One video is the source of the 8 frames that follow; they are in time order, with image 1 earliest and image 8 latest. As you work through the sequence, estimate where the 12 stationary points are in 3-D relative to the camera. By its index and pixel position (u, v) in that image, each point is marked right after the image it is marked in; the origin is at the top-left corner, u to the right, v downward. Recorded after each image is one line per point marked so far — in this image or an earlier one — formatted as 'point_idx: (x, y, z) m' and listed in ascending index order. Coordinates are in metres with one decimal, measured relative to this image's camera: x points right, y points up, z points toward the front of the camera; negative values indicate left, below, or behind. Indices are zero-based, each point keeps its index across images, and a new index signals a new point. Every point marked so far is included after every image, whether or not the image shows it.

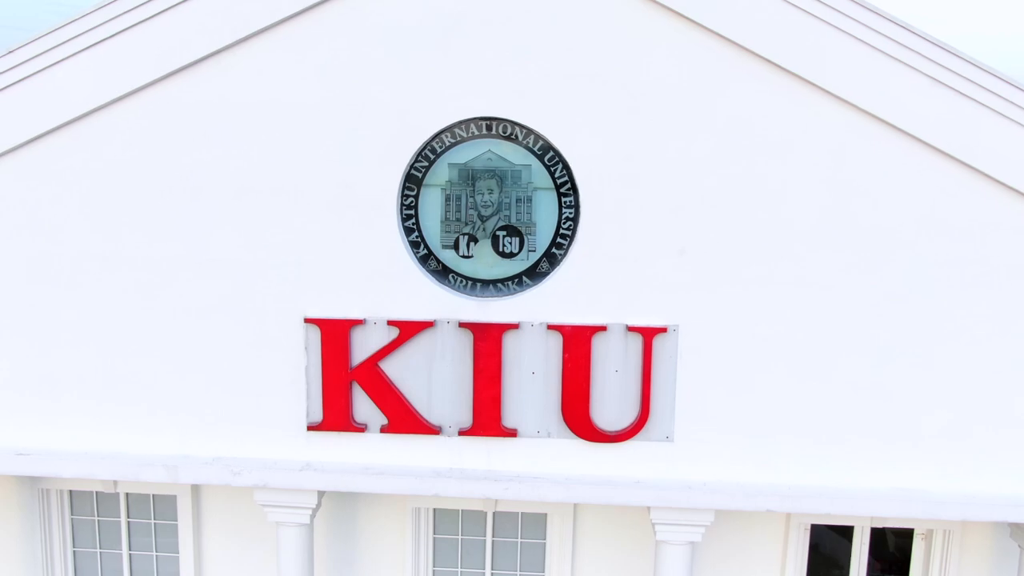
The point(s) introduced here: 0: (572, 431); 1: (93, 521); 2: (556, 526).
0: (+0.4, -0.9, +5.4) m
1: (-3.2, -1.8, +6.7) m
2: (+0.3, -1.7, +6.3) m
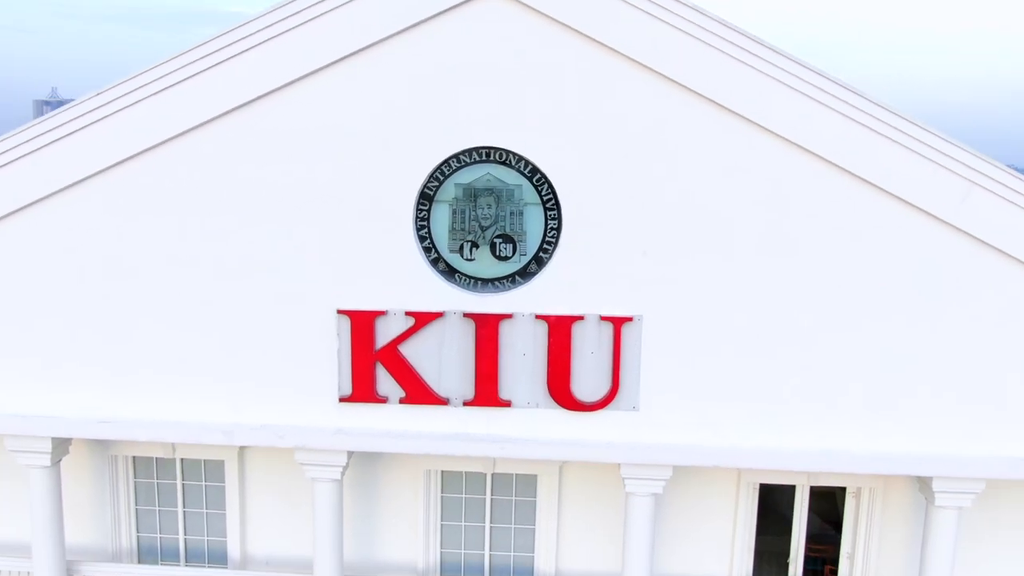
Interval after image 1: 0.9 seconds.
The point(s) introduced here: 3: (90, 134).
0: (+0.3, -0.9, +6.6) m
1: (-3.3, -1.8, +7.9) m
2: (+0.3, -1.7, +7.5) m
3: (-3.2, +1.2, +6.6) m
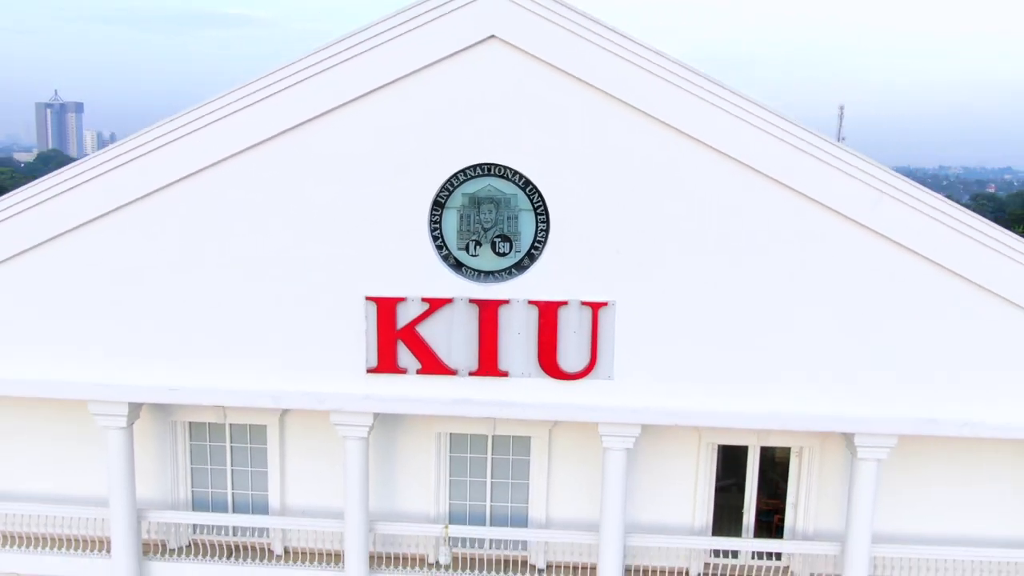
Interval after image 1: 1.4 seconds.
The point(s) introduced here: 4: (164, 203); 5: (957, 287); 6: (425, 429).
0: (+0.3, -0.8, +8.1) m
1: (-3.3, -1.7, +9.4) m
2: (+0.3, -1.6, +9.0) m
3: (-3.3, +1.2, +8.1) m
4: (-3.3, +0.8, +8.2) m
5: (+4.0, 0.0, +7.8) m
6: (-0.9, -1.5, +9.0) m
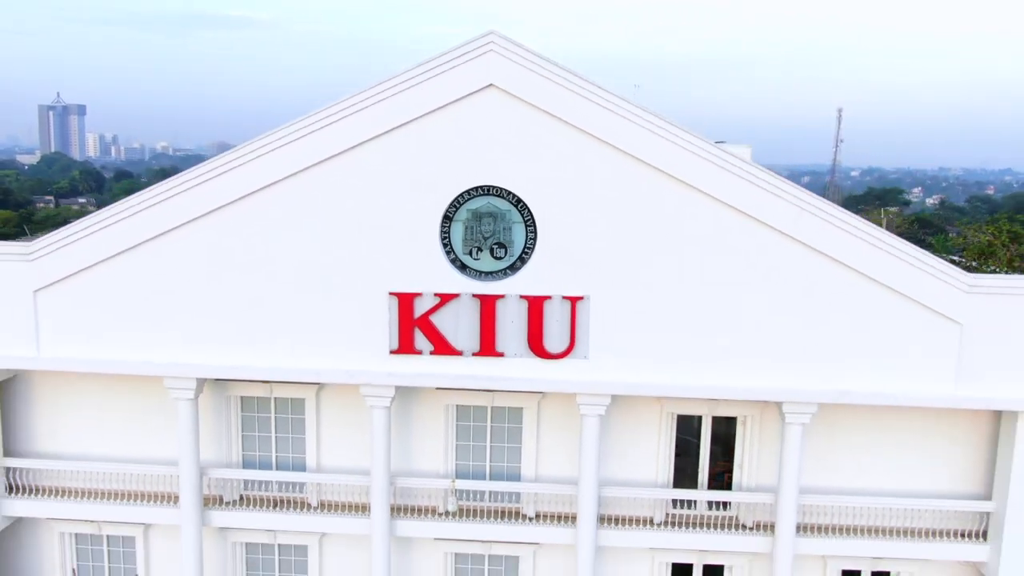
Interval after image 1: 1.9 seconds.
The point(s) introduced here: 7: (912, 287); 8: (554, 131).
0: (+0.3, -0.7, +10.0) m
1: (-3.4, -1.7, +11.3) m
2: (+0.2, -1.6, +10.9) m
3: (-3.3, +1.3, +10.0) m
4: (-3.3, +0.8, +10.1) m
5: (+3.9, +0.1, +9.8) m
6: (-1.0, -1.4, +11.0) m
7: (+4.5, +0.1, +9.7) m
8: (+0.5, +1.8, +9.7) m
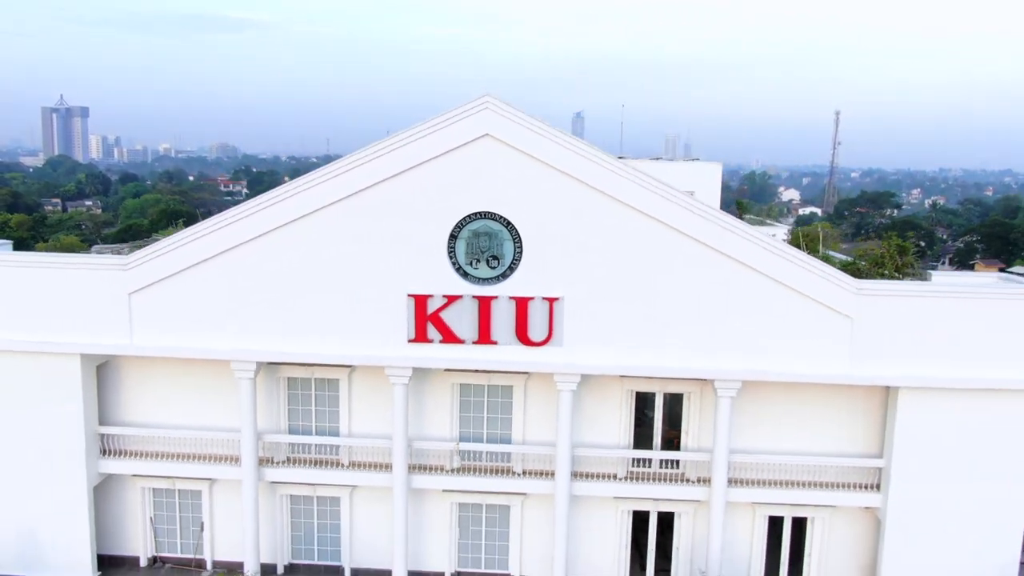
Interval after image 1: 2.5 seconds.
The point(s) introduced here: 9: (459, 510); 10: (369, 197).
0: (+0.1, -0.8, +12.8) m
1: (-3.5, -1.7, +14.2) m
2: (+0.1, -1.6, +13.8) m
3: (-3.4, +1.2, +12.9) m
4: (-3.5, +0.8, +13.0) m
5: (+3.8, 0.0, +12.6) m
6: (-1.1, -1.5, +13.8) m
7: (+4.3, 0.0, +12.5) m
8: (+0.3, +1.7, +12.5) m
9: (-0.9, -3.7, +14.4) m
10: (-2.1, +1.3, +12.8) m
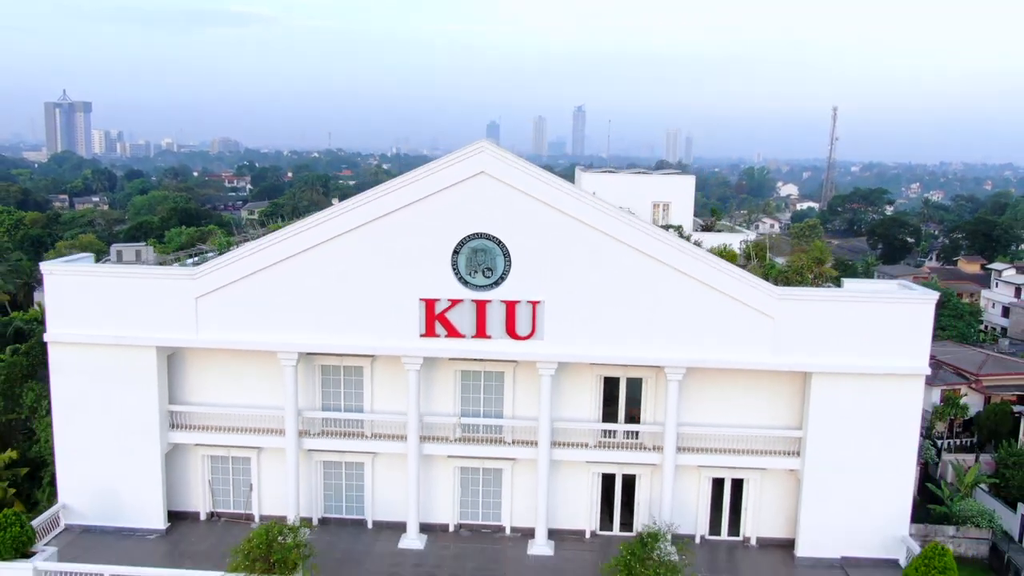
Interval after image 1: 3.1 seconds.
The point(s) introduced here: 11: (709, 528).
0: (0.0, -0.9, +16.1) m
1: (-3.6, -1.8, +17.4) m
2: (-0.1, -1.7, +17.0) m
3: (-3.6, +1.1, +16.1) m
4: (-3.6, +0.7, +16.2) m
5: (+3.6, -0.1, +15.9) m
6: (-1.3, -1.6, +17.1) m
7: (+4.2, -0.1, +15.8) m
8: (+0.2, +1.6, +15.8) m
9: (-1.0, -3.8, +17.6) m
10: (-2.3, +1.2, +16.0) m
11: (+4.0, -4.8, +17.5) m
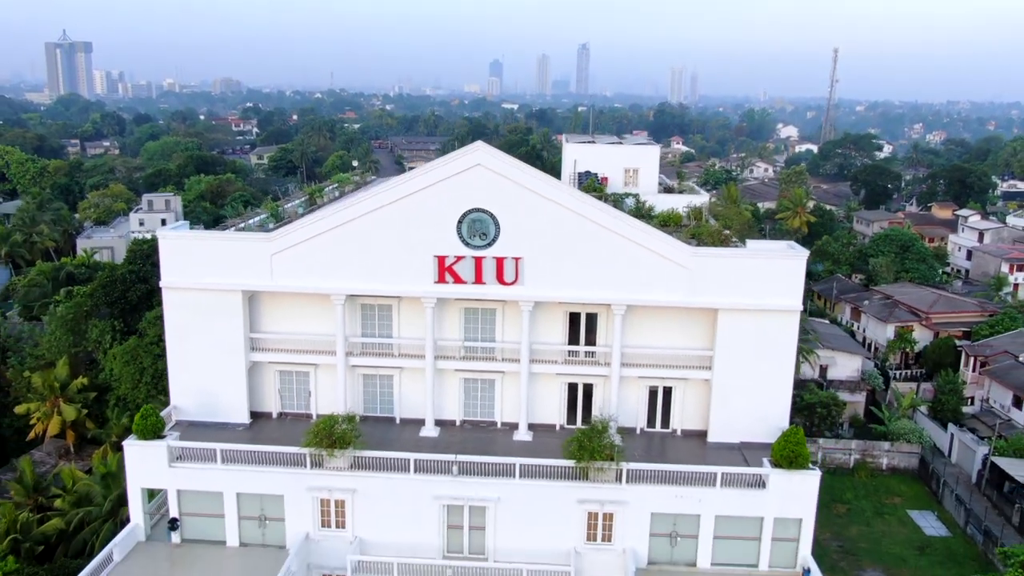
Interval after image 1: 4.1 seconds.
0: (-0.3, +0.1, +22.2) m
1: (-3.9, -0.7, +23.6) m
2: (-0.4, -0.6, +23.2) m
3: (-3.9, +2.1, +22.1) m
4: (-3.9, +1.7, +22.3) m
5: (+3.3, +0.9, +21.9) m
6: (-1.5, -0.5, +23.3) m
7: (+3.9, +0.9, +21.8) m
8: (-0.1, +2.6, +21.7) m
9: (-1.3, -2.6, +24.0) m
10: (-2.6, +2.3, +22.0) m
11: (+3.7, -3.7, +23.9) m
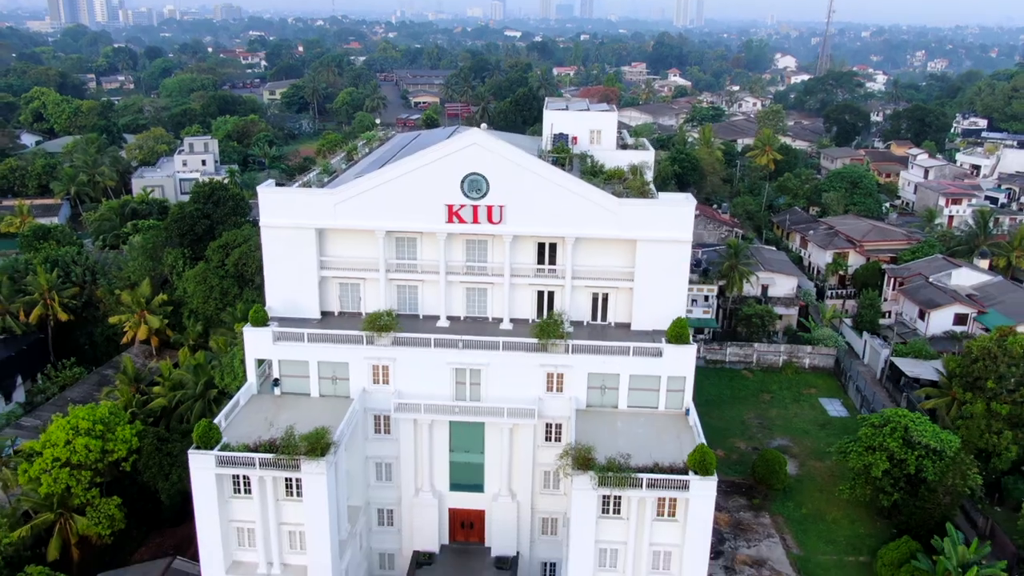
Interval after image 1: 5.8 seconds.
0: (-0.9, +2.5, +33.0) m
1: (-4.5, +1.8, +34.5) m
2: (-0.9, +1.8, +34.1) m
3: (-4.5, +4.5, +32.8) m
4: (-4.5, +4.0, +32.9) m
5: (+2.8, +3.3, +32.6) m
6: (-2.1, +2.0, +34.1) m
7: (+3.3, +3.2, +32.5) m
8: (-0.7, +4.9, +32.3) m
9: (-1.8, -0.1, +35.0) m
10: (-3.1, +4.6, +32.6) m
11: (+3.2, -1.2, +35.0) m
